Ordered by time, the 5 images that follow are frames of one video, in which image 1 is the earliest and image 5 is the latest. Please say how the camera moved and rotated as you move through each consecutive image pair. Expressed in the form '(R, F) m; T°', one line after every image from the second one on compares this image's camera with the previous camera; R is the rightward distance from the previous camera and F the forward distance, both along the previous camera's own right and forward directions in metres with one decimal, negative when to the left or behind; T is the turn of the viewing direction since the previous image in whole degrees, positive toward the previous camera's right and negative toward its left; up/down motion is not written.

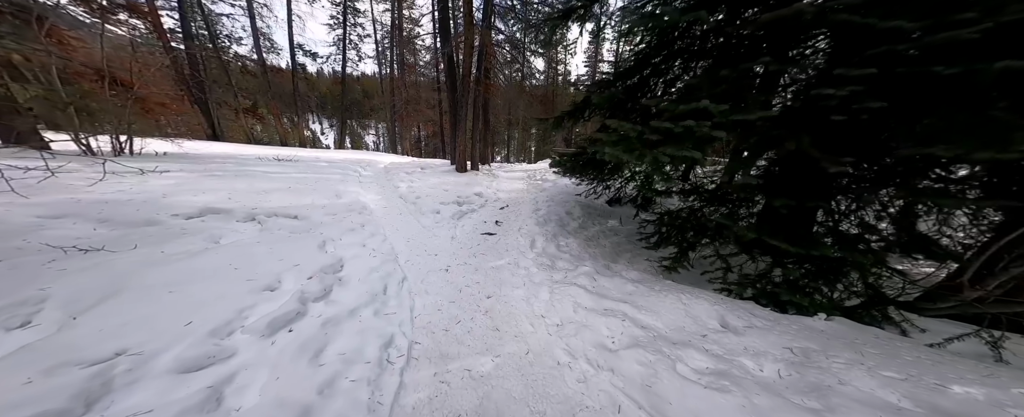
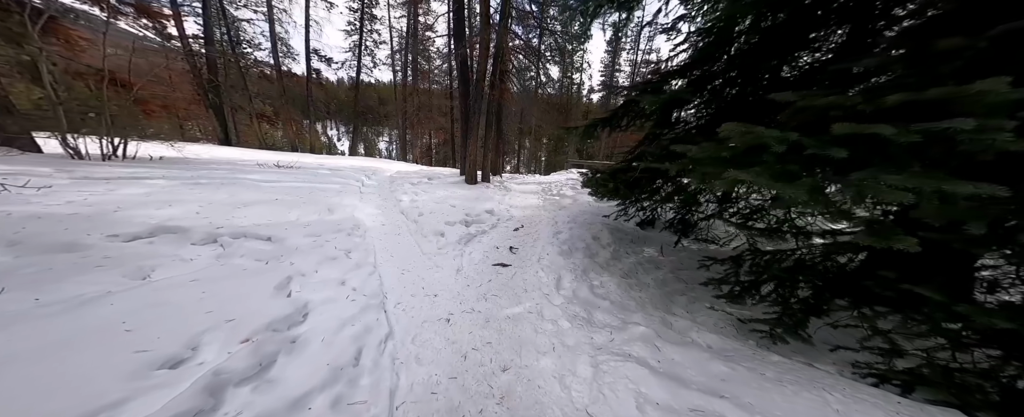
(-0.2, +0.8) m; -2°
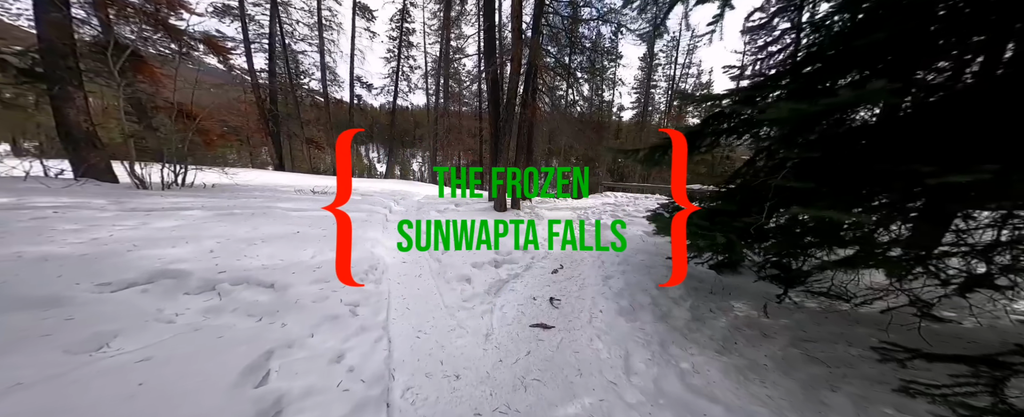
(-0.1, +0.8) m; -7°
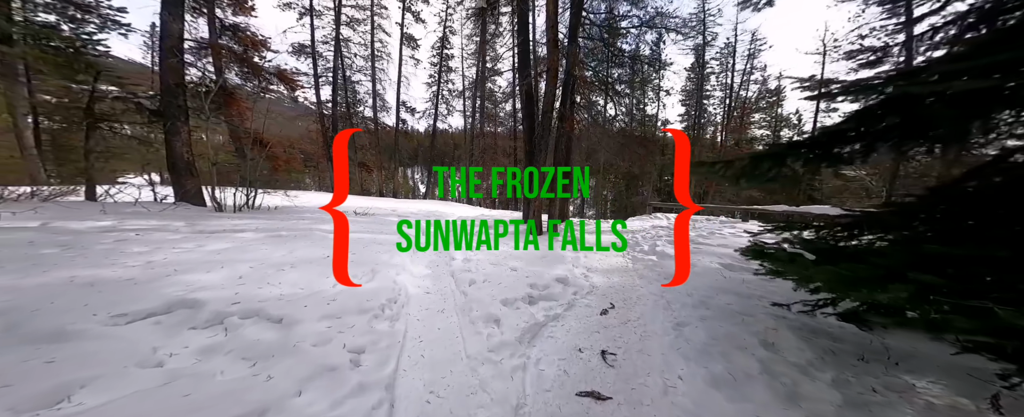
(+0.1, +0.6) m; -10°
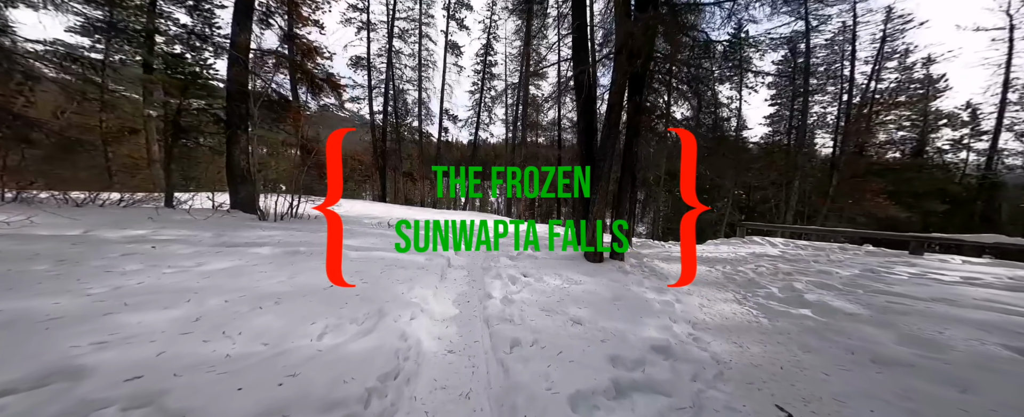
(-0.2, +1.4) m; -10°
